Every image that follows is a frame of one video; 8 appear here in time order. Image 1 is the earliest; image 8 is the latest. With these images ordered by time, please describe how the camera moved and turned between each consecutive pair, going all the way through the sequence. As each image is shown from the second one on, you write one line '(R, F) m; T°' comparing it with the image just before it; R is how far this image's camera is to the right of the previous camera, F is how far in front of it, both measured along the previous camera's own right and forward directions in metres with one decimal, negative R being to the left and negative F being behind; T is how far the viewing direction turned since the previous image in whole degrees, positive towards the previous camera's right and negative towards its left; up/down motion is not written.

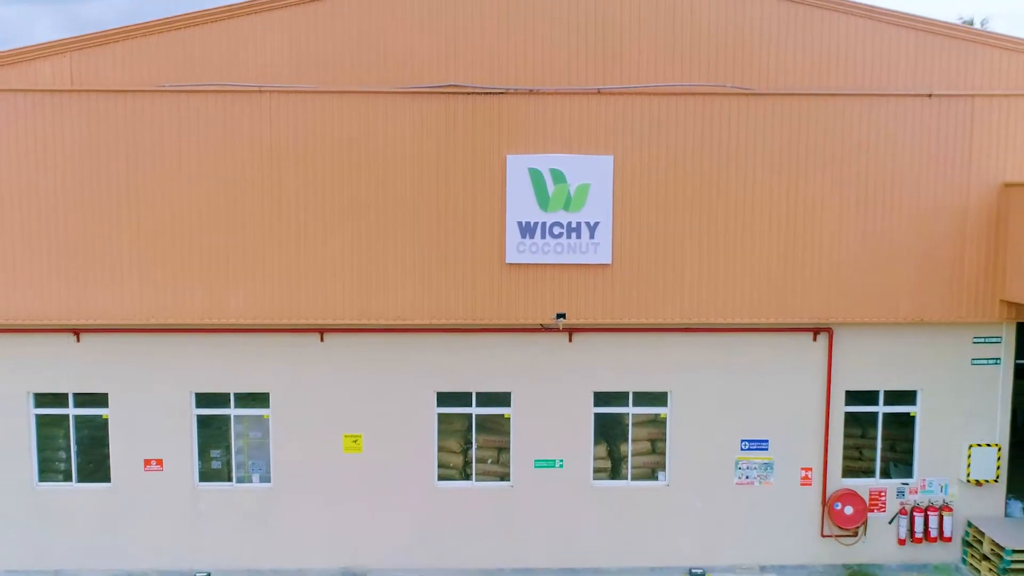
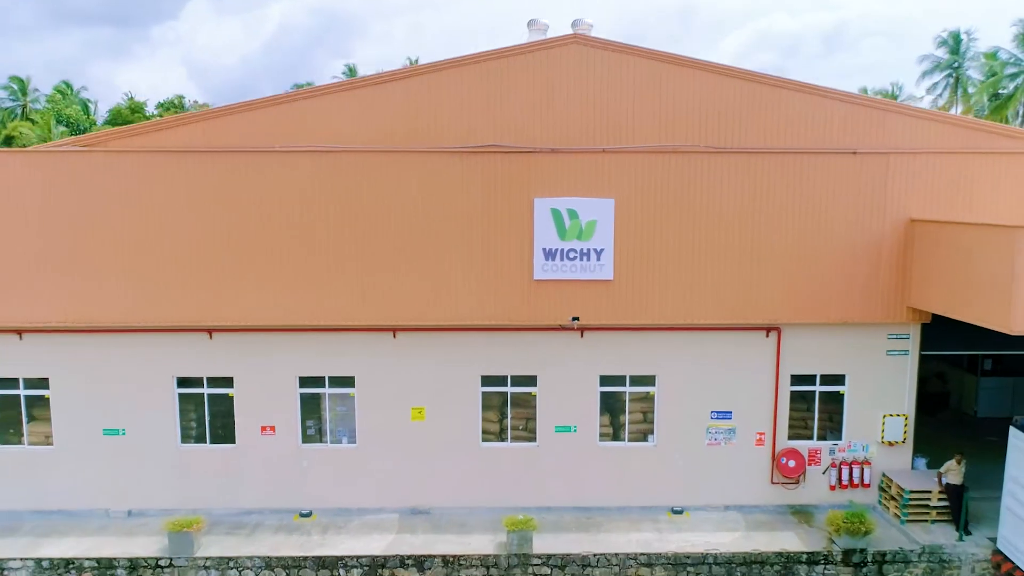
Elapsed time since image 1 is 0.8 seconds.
(-0.2, -2.2) m; 0°
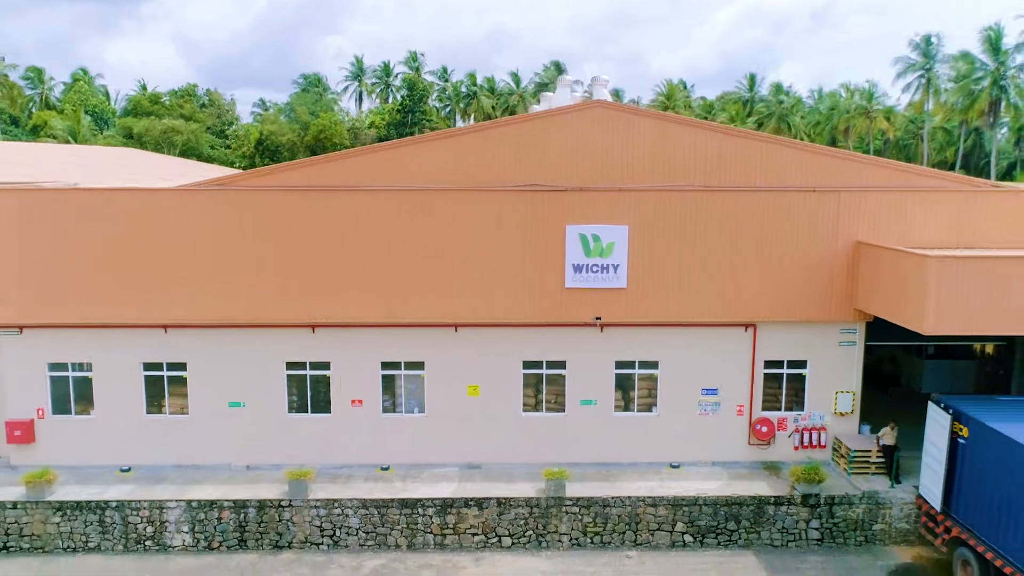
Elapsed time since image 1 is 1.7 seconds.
(-0.5, -2.5) m; 0°
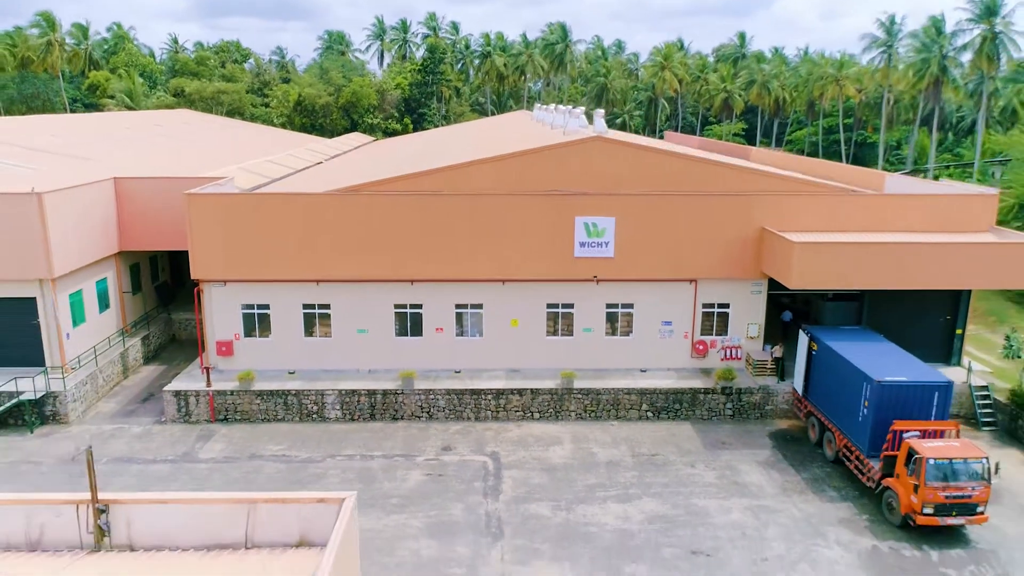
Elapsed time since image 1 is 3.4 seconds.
(-0.5, -6.4) m; 0°
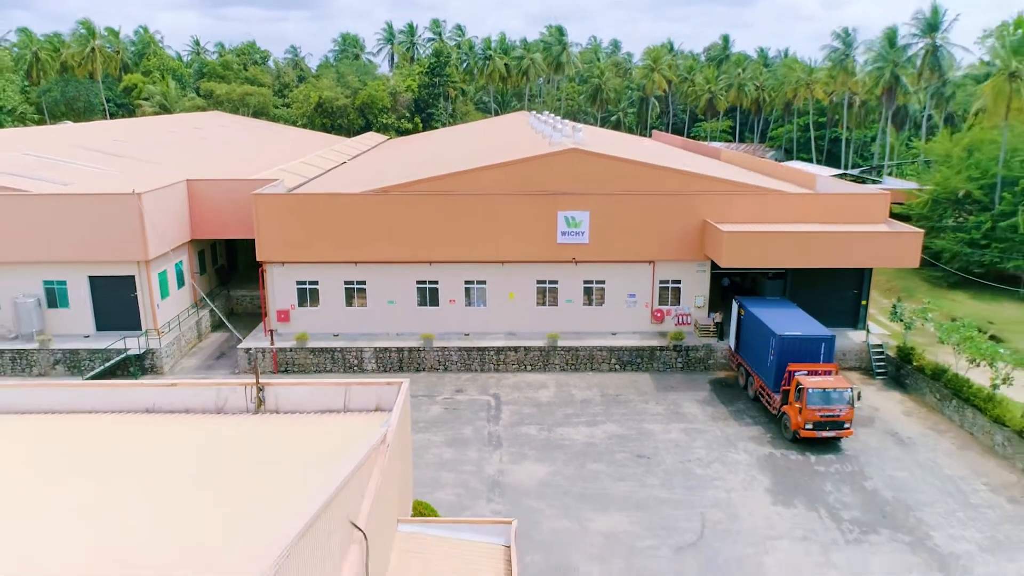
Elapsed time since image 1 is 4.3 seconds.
(+0.2, -4.8) m; 0°
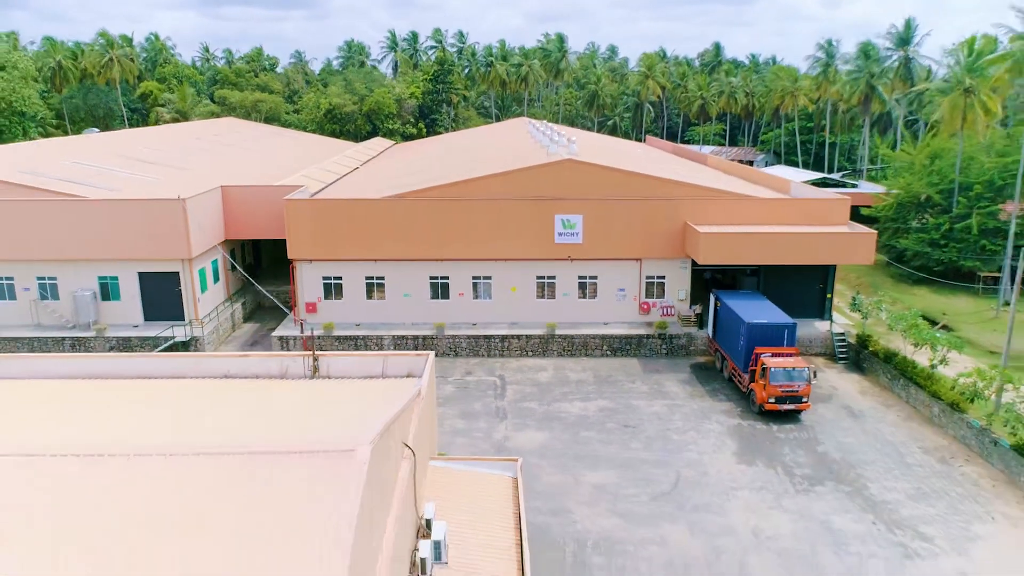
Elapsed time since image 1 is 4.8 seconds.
(-0.1, -2.8) m; 0°
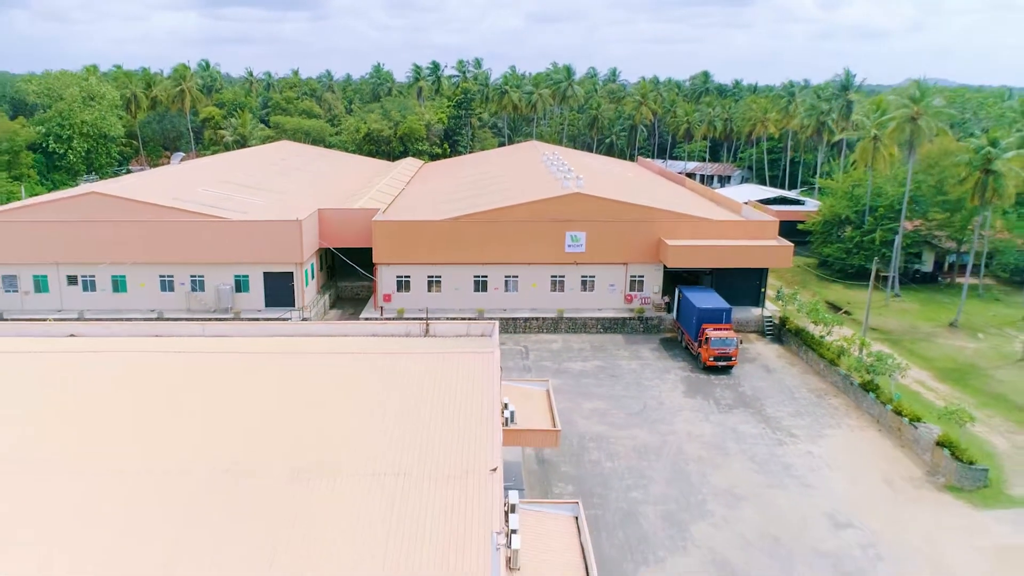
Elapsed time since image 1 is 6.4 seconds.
(-0.8, -9.9) m; 0°
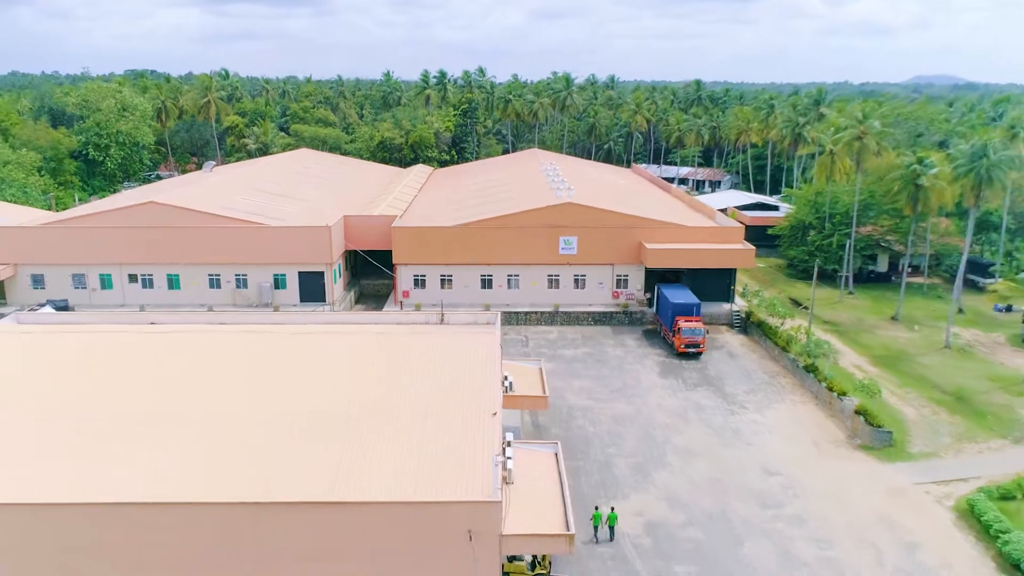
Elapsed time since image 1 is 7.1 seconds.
(+0.1, -5.4) m; 0°
